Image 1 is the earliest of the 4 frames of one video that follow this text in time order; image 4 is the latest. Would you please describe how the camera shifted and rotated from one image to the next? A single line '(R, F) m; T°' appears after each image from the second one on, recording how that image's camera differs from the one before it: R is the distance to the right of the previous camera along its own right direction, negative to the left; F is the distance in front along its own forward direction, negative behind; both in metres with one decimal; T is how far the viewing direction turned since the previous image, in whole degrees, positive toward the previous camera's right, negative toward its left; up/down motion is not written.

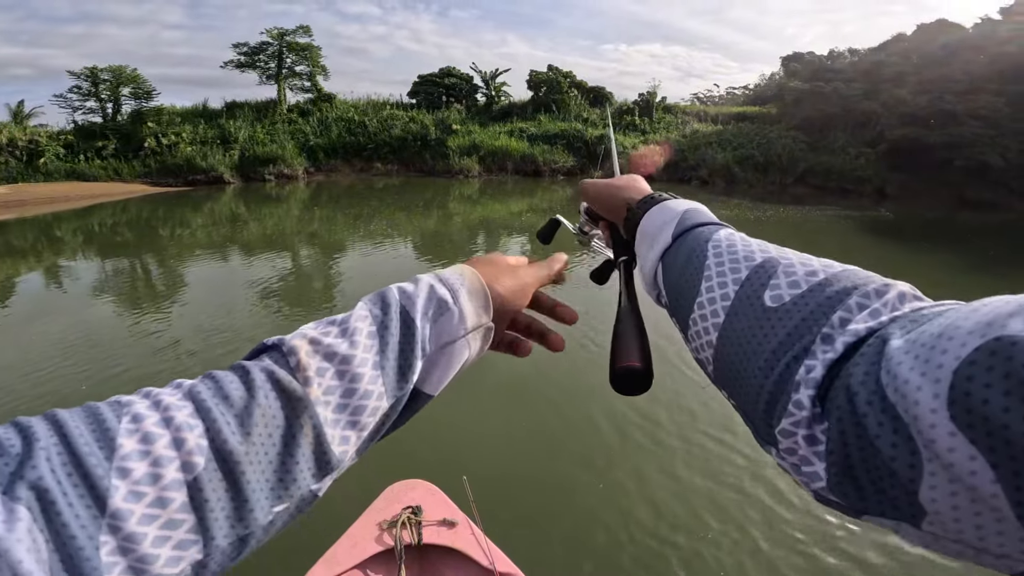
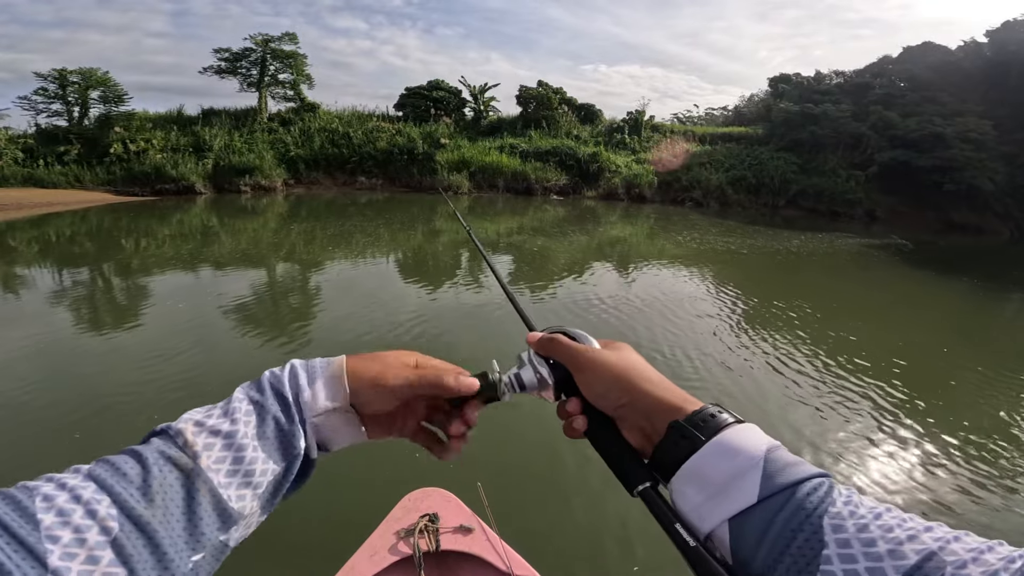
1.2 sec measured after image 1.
(-0.1, +0.3) m; +2°
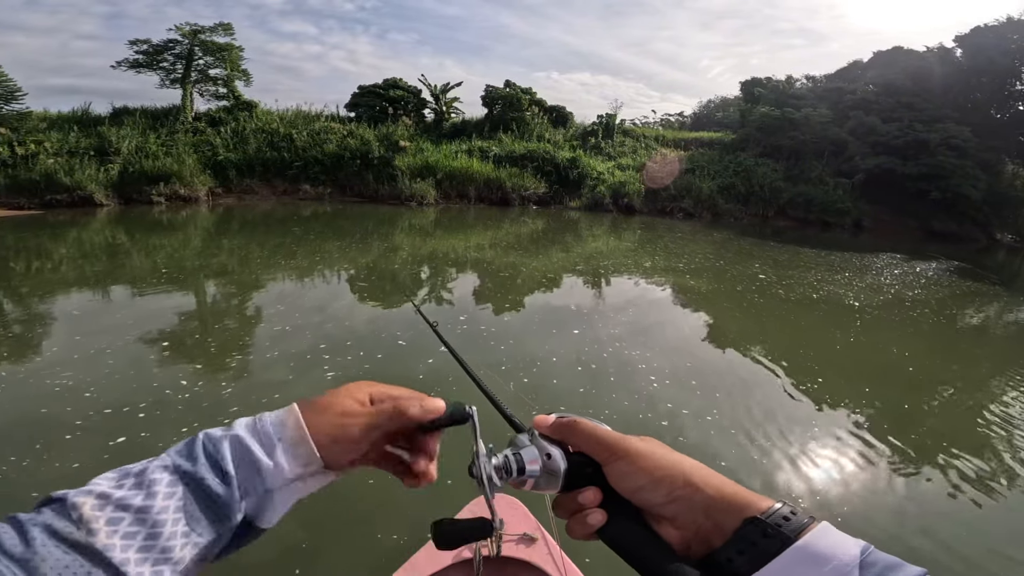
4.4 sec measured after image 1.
(-0.2, +0.9) m; +5°
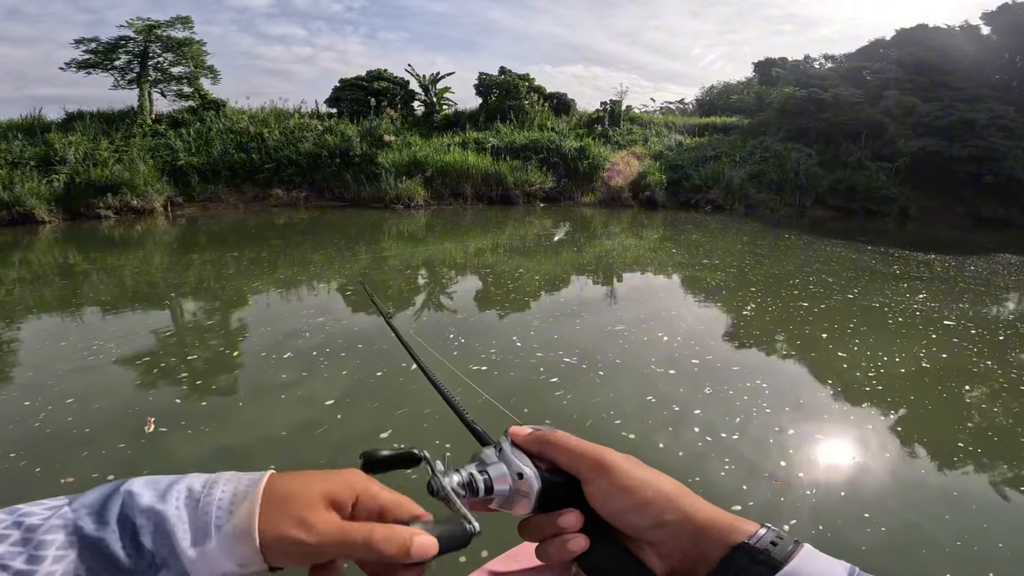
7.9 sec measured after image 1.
(-0.1, +0.7) m; 0°
